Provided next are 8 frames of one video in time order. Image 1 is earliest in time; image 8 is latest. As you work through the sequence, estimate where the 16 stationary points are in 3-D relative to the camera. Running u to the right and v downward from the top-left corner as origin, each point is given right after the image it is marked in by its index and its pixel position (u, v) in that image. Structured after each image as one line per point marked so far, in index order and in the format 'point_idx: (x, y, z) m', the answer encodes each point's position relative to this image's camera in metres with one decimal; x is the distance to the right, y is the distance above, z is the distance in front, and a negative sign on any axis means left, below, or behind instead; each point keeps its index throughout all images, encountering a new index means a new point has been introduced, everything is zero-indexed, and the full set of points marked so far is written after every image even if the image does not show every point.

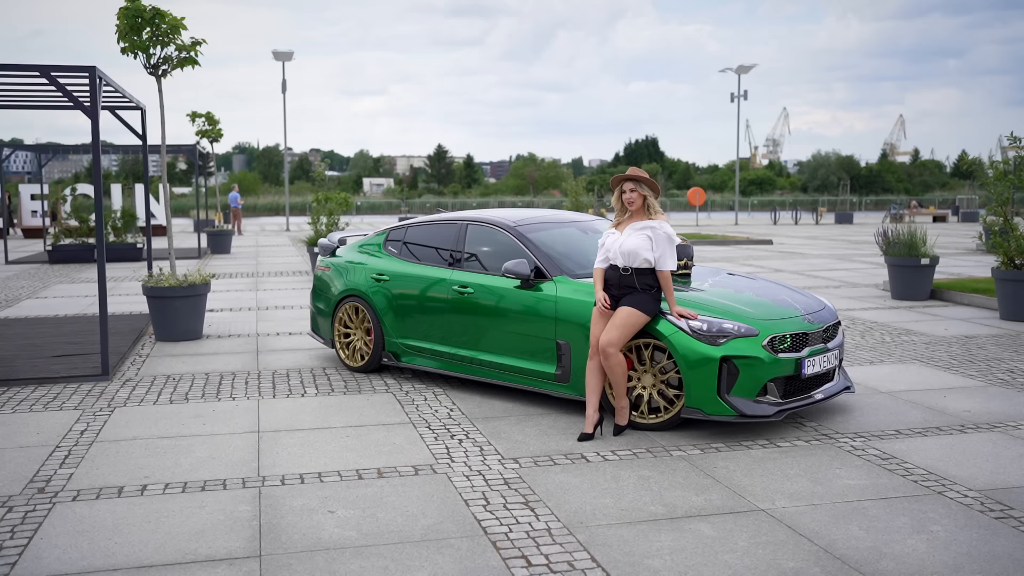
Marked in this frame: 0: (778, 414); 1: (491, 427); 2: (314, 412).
0: (+1.6, -0.7, +5.9) m
1: (-0.1, -0.9, +6.2) m
2: (-1.3, -0.8, +6.6) m
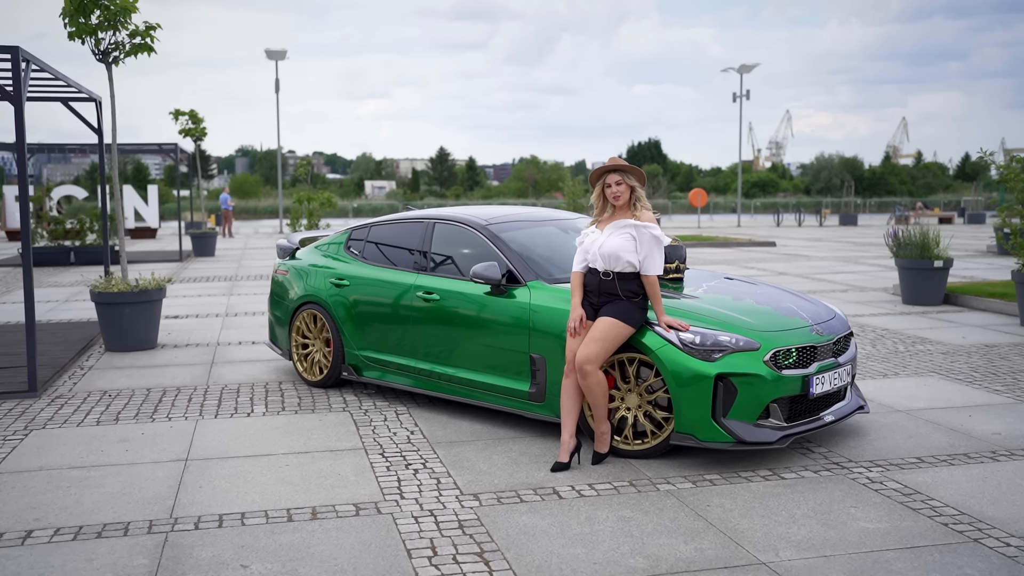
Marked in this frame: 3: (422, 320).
0: (+1.4, -0.8, +5.1) m
1: (-0.3, -0.9, +5.4) m
2: (-1.5, -0.9, +5.9) m
3: (-0.6, -0.2, +6.4) m
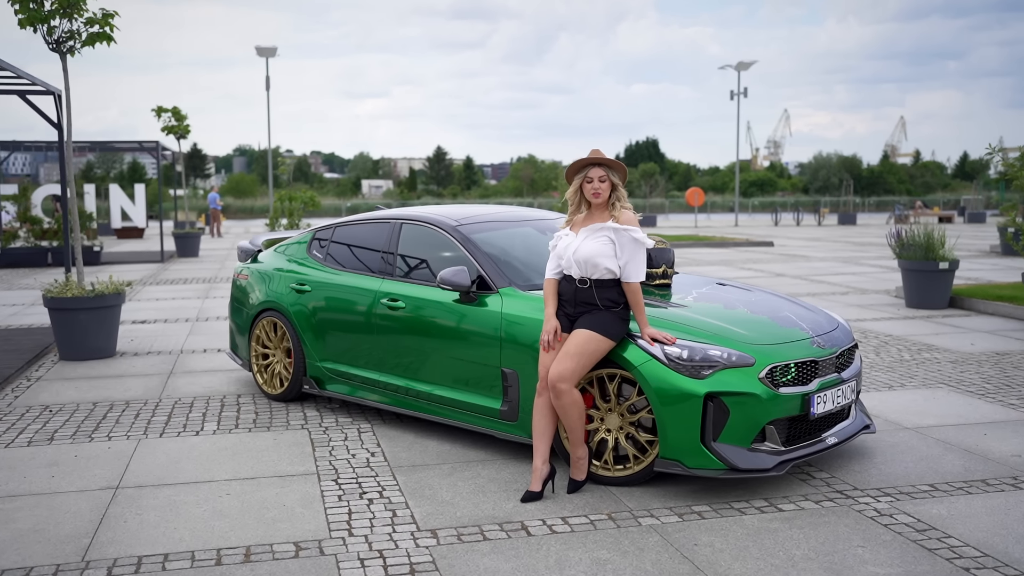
0: (+1.2, -0.8, +4.5) m
1: (-0.5, -0.9, +4.9) m
2: (-1.7, -0.9, +5.3) m
3: (-0.7, -0.3, +5.9) m
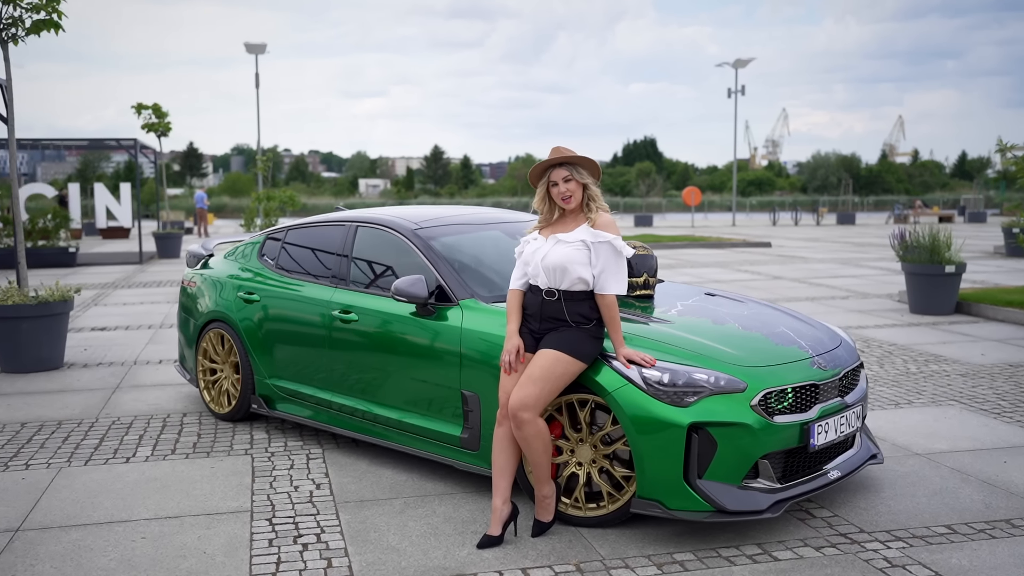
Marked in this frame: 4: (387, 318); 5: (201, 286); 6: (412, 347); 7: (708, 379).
0: (+1.0, -0.9, +4.0) m
1: (-0.7, -1.0, +4.3) m
2: (-1.8, -1.0, +4.7) m
3: (-0.9, -0.3, +5.3) m
4: (-0.6, -0.2, +5.0) m
5: (-2.0, 0.0, +6.5) m
6: (-0.5, -0.3, +4.9) m
7: (+0.8, -0.4, +4.0) m
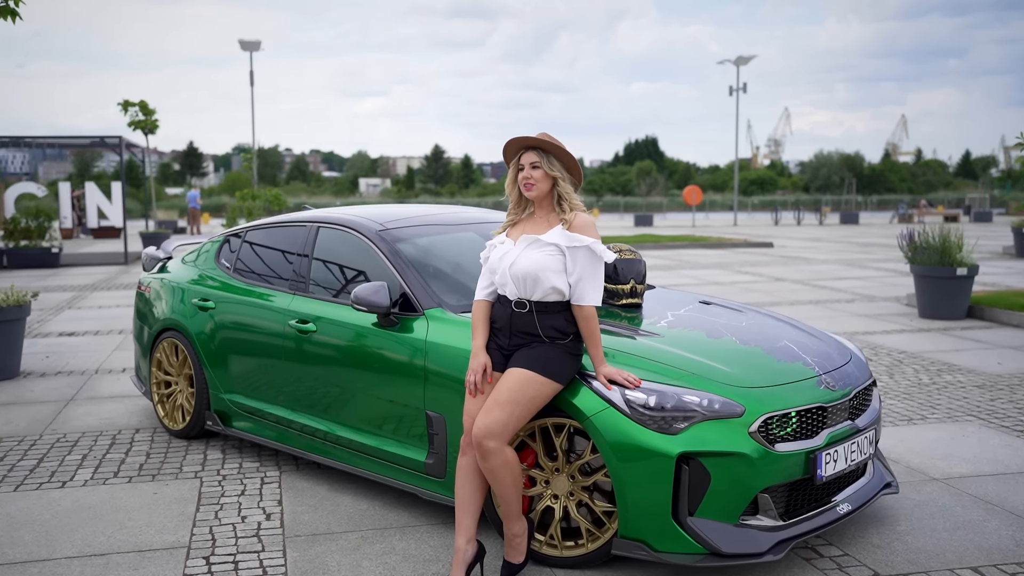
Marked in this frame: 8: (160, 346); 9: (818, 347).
0: (+0.9, -0.9, +3.5) m
1: (-0.8, -1.0, +3.8) m
2: (-2.0, -1.0, +4.2) m
3: (-1.0, -0.3, +4.8) m
4: (-0.8, -0.2, +4.6) m
5: (-2.2, 0.0, +6.0) m
6: (-0.6, -0.3, +4.4) m
7: (+0.7, -0.4, +3.5) m
8: (-2.0, -0.3, +5.7) m
9: (+1.3, -0.2, +4.1) m
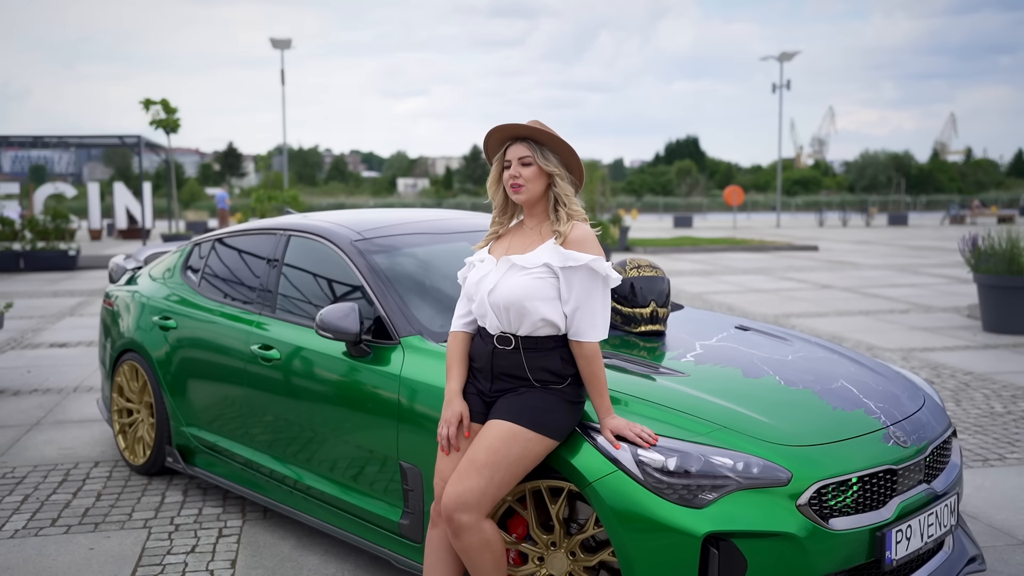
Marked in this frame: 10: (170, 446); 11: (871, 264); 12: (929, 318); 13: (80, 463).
0: (+0.9, -1.0, +2.7) m
1: (-0.8, -1.1, +3.1) m
2: (-2.0, -1.1, +3.6) m
3: (-1.0, -0.4, +4.1) m
4: (-0.8, -0.3, +3.8) m
5: (-2.1, -0.1, +5.3) m
6: (-0.6, -0.4, +3.7) m
7: (+0.6, -0.5, +2.7) m
8: (-2.0, -0.4, +5.1) m
9: (+1.2, -0.3, +3.3) m
10: (-1.6, -0.7, +4.7) m
11: (+5.8, +0.4, +16.0) m
12: (+4.1, -0.3, +9.9) m
13: (-2.2, -0.9, +5.1) m
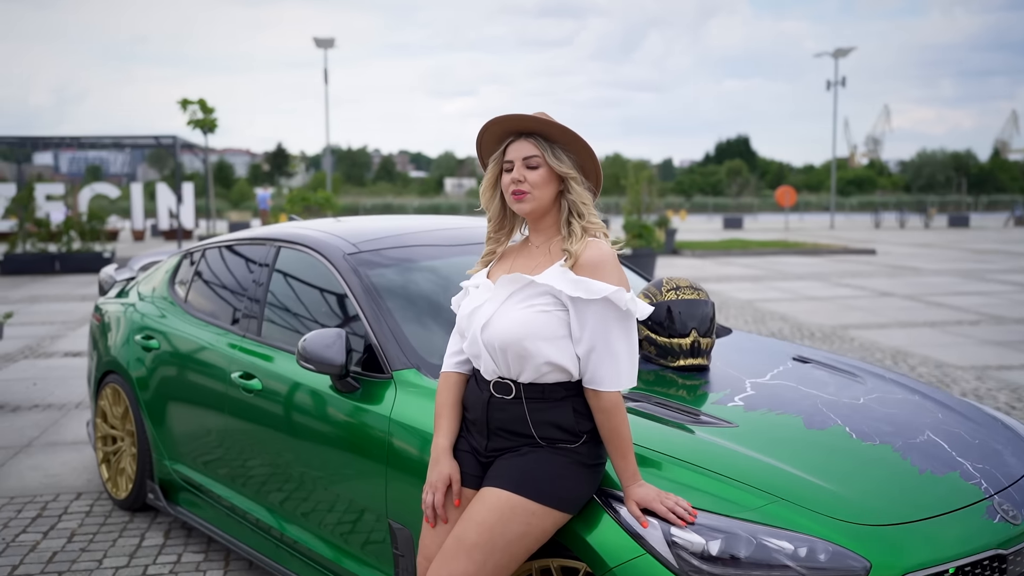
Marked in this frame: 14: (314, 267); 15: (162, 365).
0: (+0.9, -1.1, +2.1) m
1: (-0.8, -1.2, +2.5) m
2: (-2.0, -1.1, +3.1) m
3: (-1.0, -0.5, +3.6) m
4: (-0.7, -0.3, +3.3) m
5: (-2.0, -0.2, +4.9) m
6: (-0.6, -0.5, +3.1) m
7: (+0.6, -0.6, +2.1) m
8: (-1.9, -0.5, +4.6) m
9: (+1.3, -0.4, +2.7) m
10: (-1.5, -0.8, +4.2) m
11: (+6.4, +0.3, +15.1) m
12: (+4.5, -0.4, +9.1) m
13: (-2.1, -1.0, +4.7) m
14: (-0.7, +0.1, +3.7) m
15: (-1.5, -0.3, +4.1) m
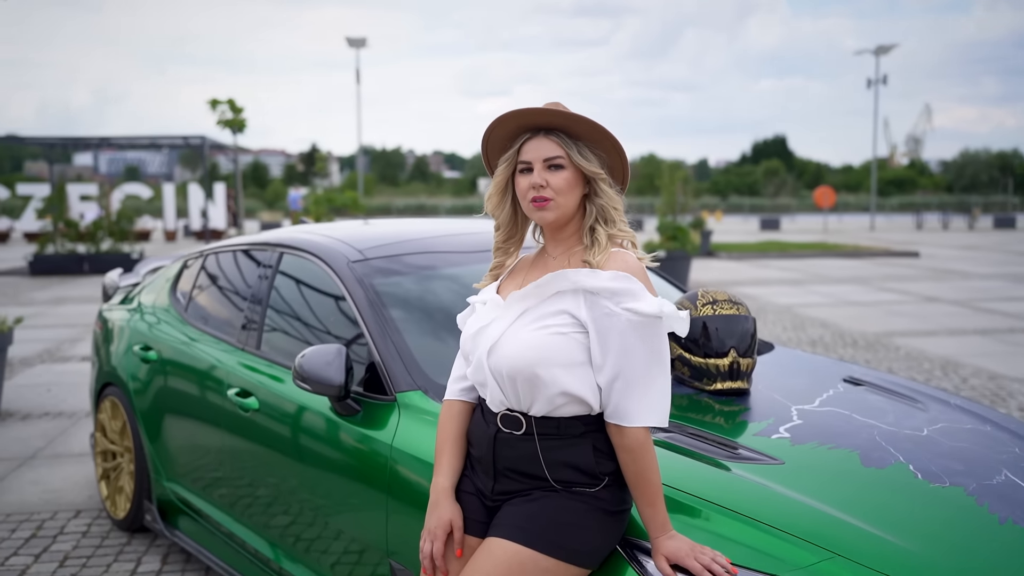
0: (+0.9, -1.1, +1.7) m
1: (-0.8, -1.2, +2.3) m
2: (-1.9, -1.2, +2.9) m
3: (-0.9, -0.5, +3.3) m
4: (-0.7, -0.4, +3.0) m
5: (-1.9, -0.2, +4.6) m
6: (-0.5, -0.5, +2.8) m
7: (+0.6, -0.6, +1.8) m
8: (-1.8, -0.5, +4.3) m
9: (+1.3, -0.5, +2.3) m
10: (-1.4, -0.8, +4.0) m
11: (+6.9, +0.2, +14.6) m
12: (+4.7, -0.4, +8.6) m
13: (-2.0, -1.0, +4.4) m
14: (-0.6, +0.1, +3.4) m
15: (-1.4, -0.3, +3.9) m
